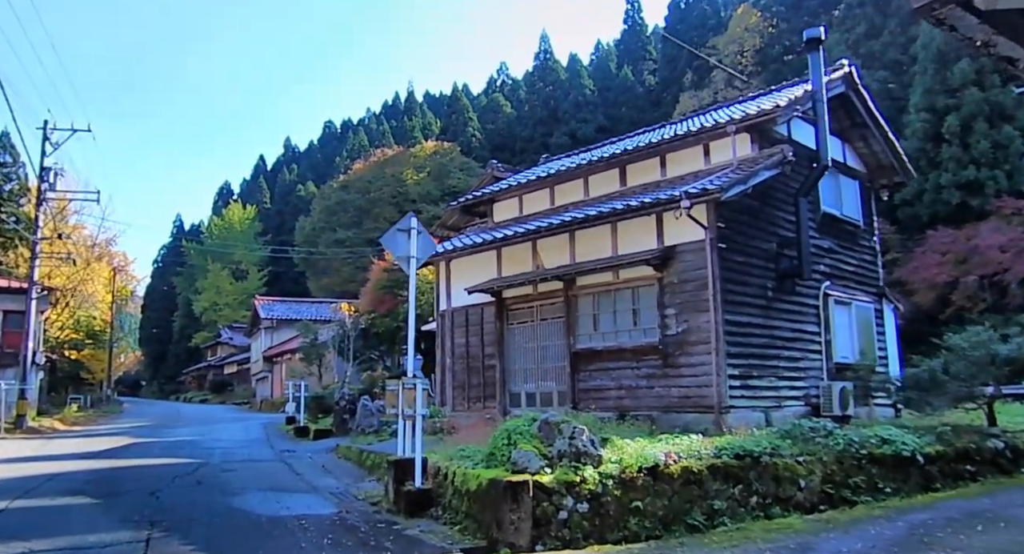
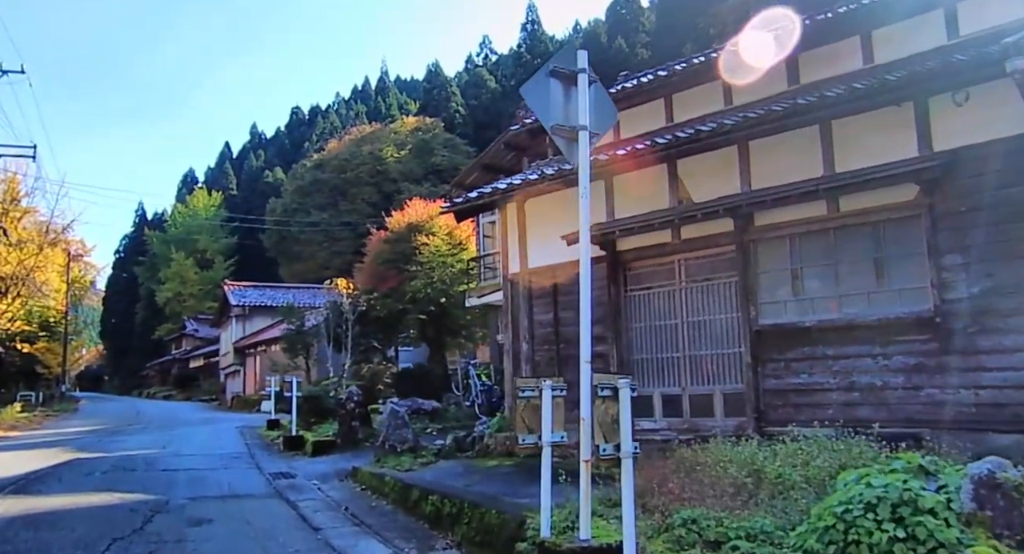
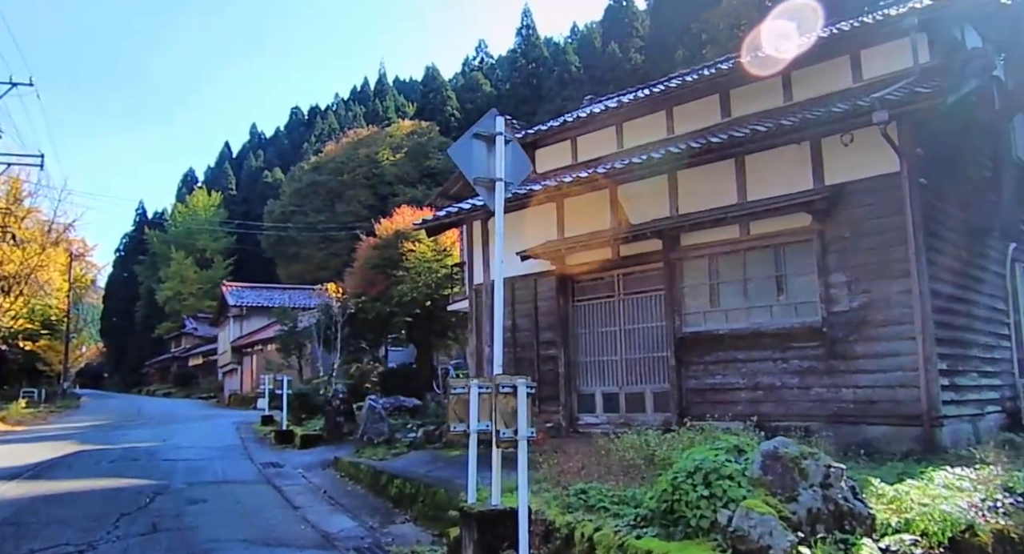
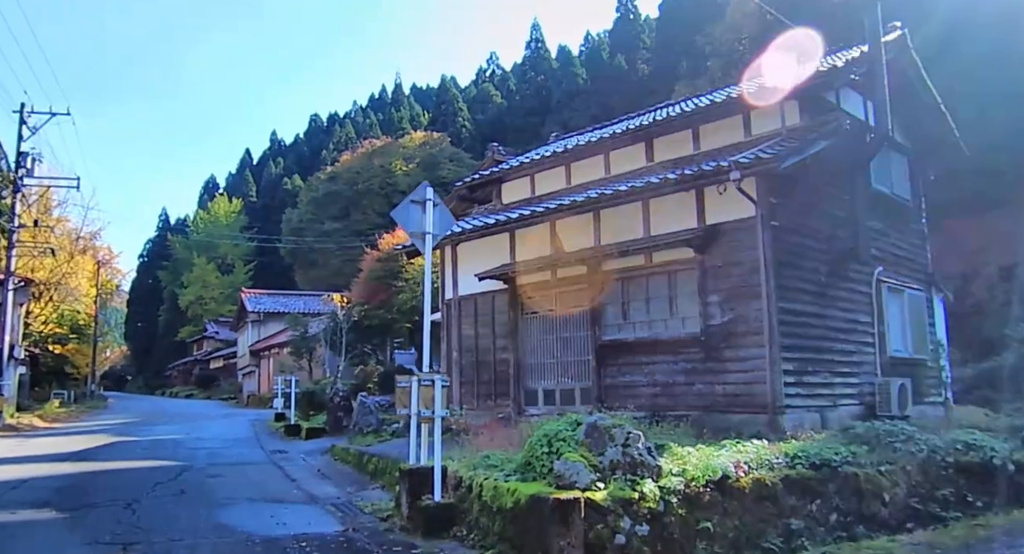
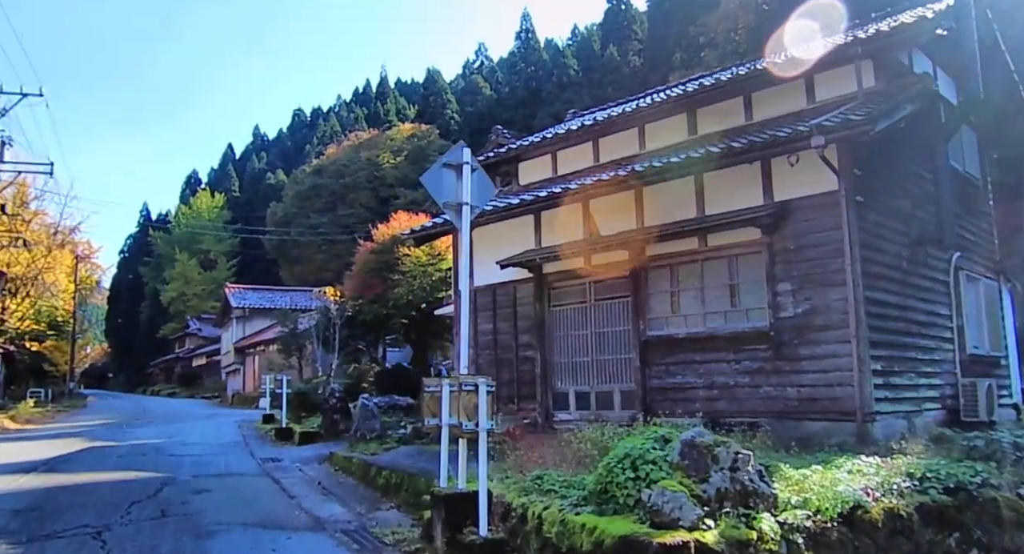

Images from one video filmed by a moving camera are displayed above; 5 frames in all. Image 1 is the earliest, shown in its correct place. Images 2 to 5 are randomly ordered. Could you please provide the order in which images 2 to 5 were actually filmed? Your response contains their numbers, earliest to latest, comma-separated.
4, 5, 3, 2
